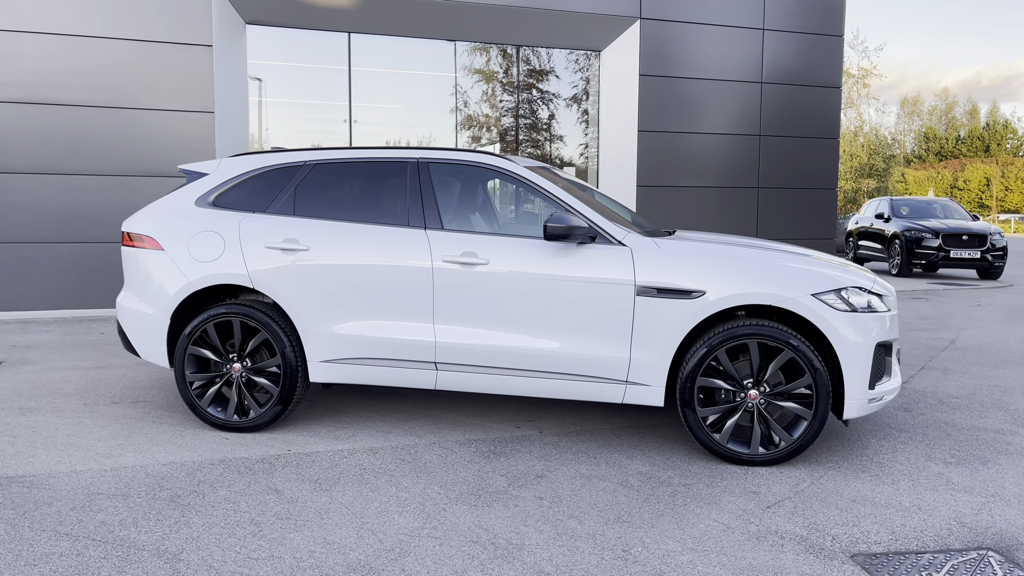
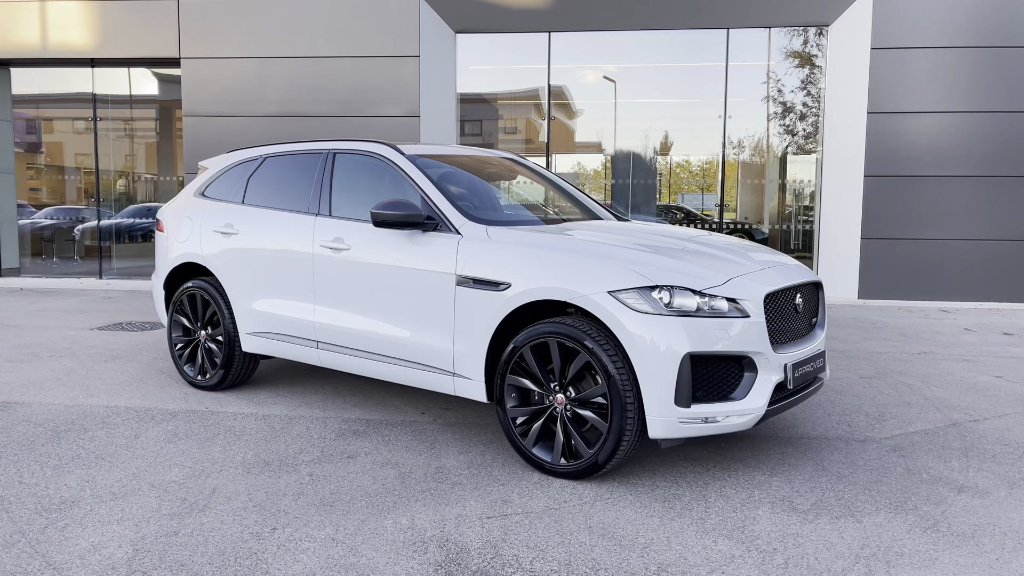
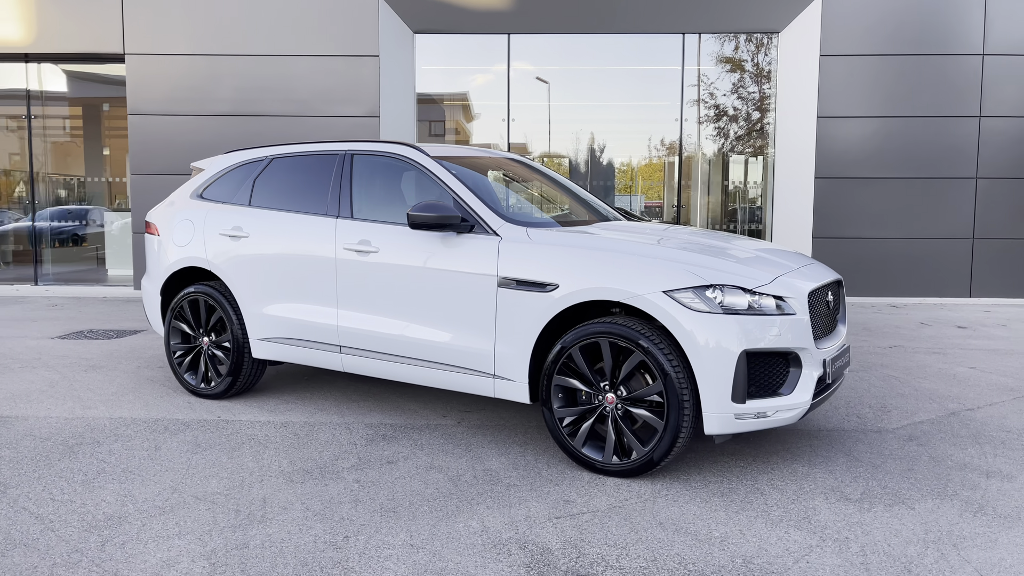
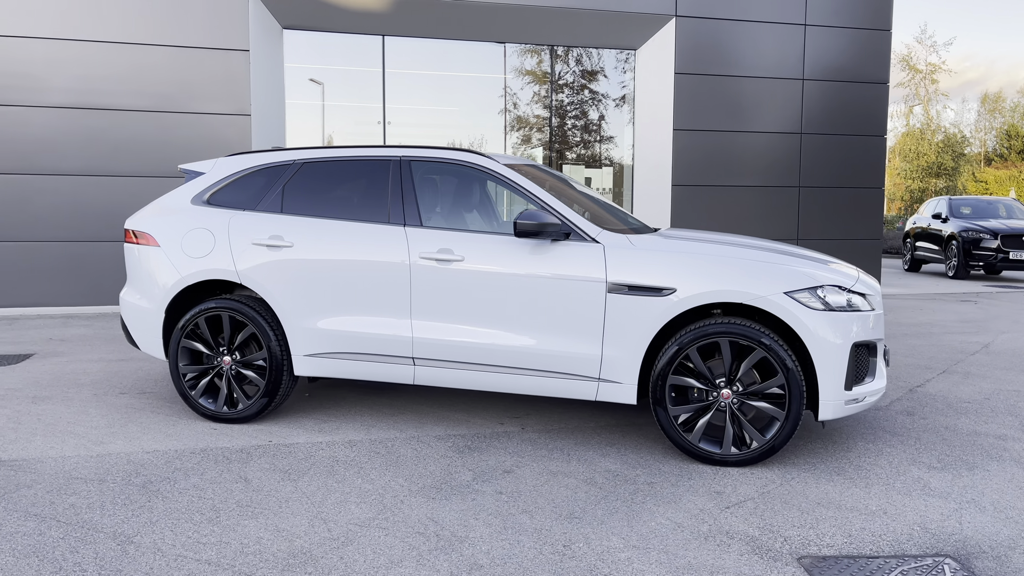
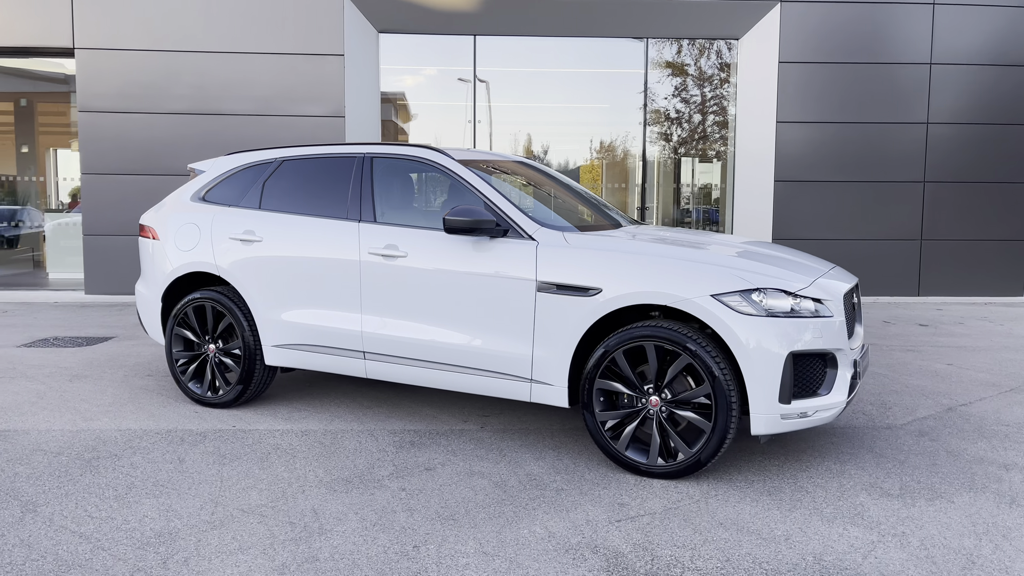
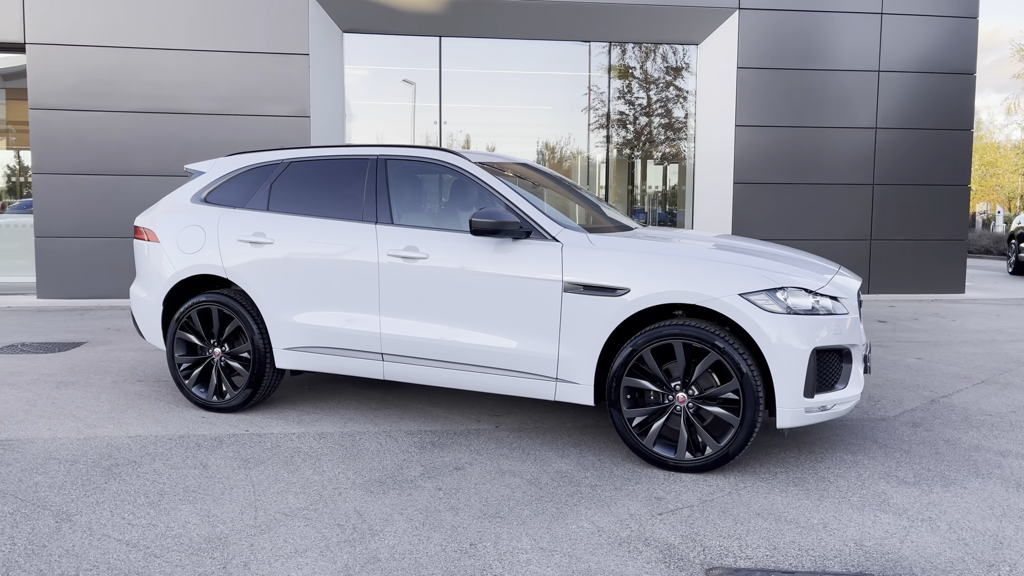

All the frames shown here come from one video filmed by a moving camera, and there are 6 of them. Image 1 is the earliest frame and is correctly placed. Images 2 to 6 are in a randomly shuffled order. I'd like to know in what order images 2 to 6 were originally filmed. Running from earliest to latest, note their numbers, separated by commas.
4, 6, 5, 3, 2
